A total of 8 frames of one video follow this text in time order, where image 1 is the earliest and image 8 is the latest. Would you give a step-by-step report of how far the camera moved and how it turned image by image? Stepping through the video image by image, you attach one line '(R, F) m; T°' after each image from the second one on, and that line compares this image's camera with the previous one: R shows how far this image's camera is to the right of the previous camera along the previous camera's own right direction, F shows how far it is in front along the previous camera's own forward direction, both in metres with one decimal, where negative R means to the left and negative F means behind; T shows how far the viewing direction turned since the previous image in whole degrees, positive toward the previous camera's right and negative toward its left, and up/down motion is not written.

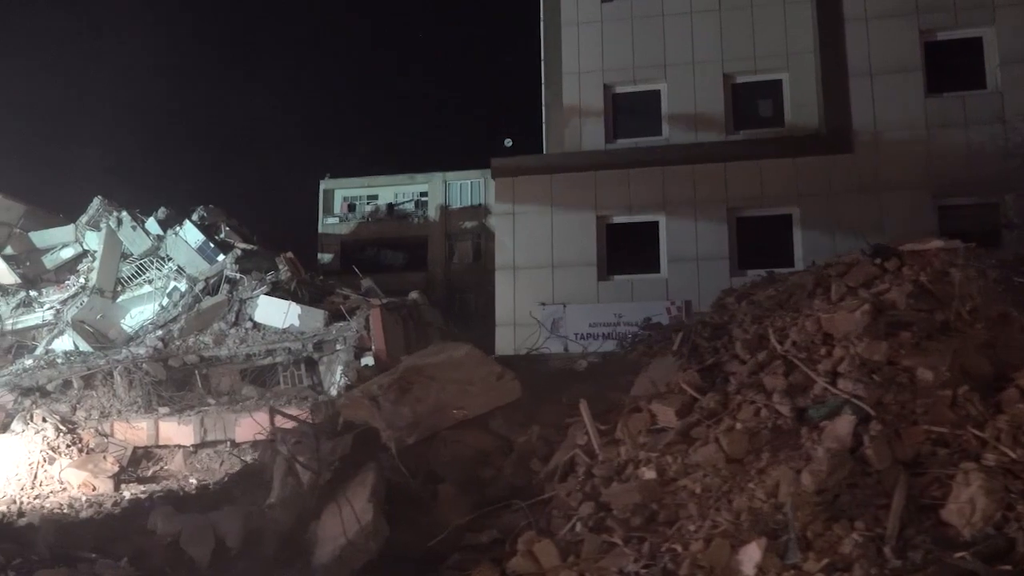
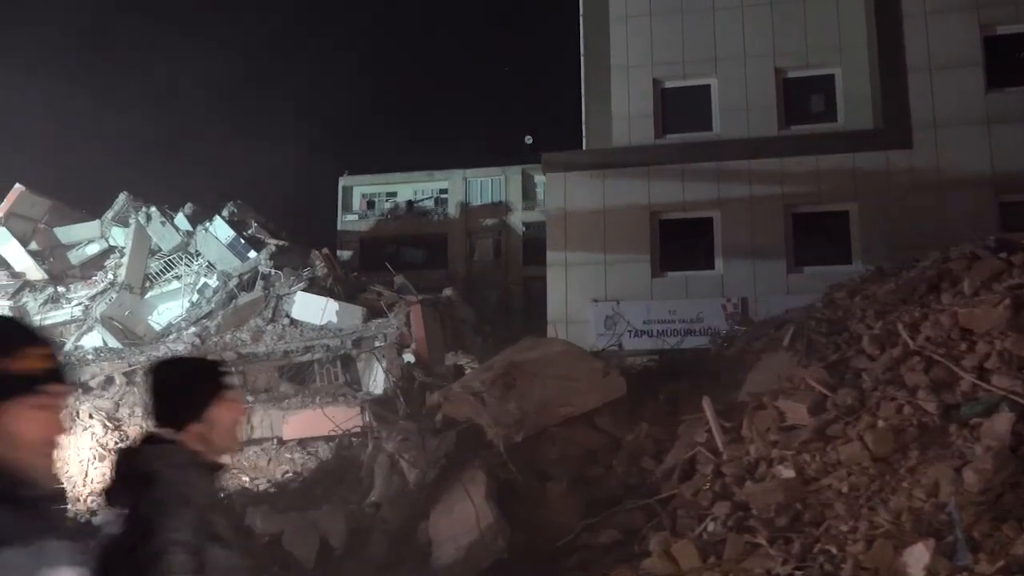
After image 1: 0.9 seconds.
(-0.7, +0.2) m; 0°
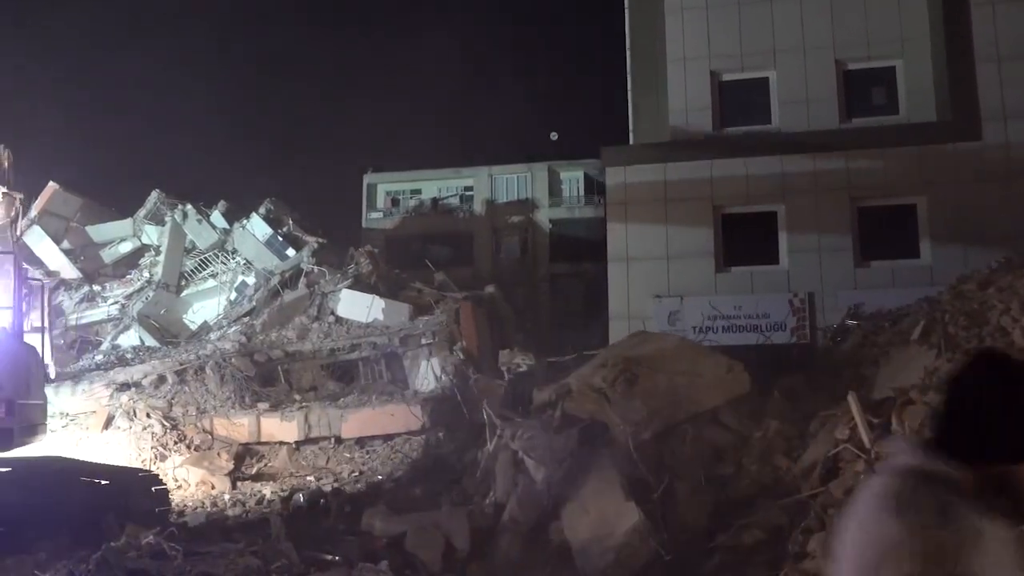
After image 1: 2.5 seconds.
(-0.8, +0.2) m; 0°
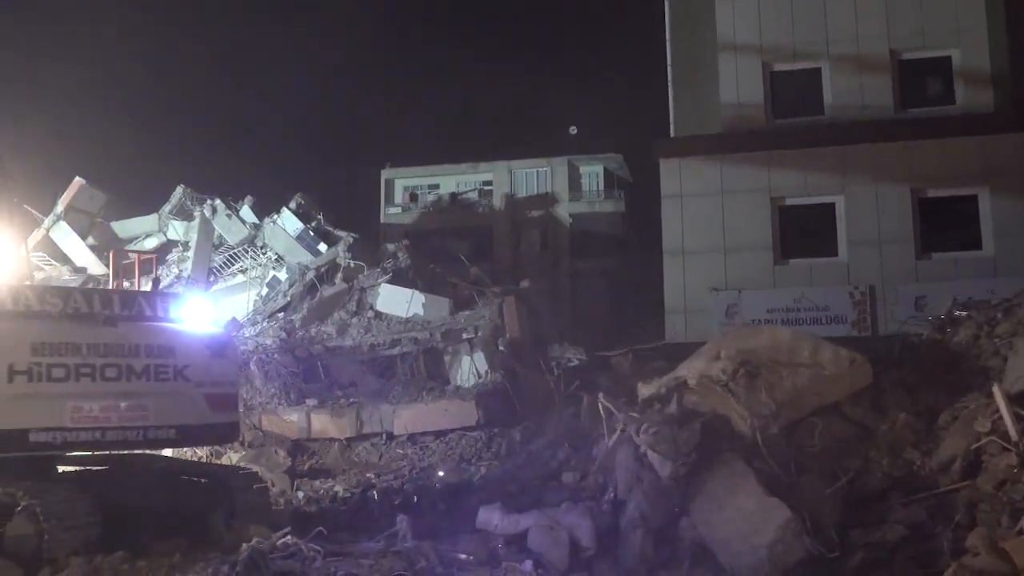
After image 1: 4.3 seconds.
(-0.8, +0.2) m; 0°
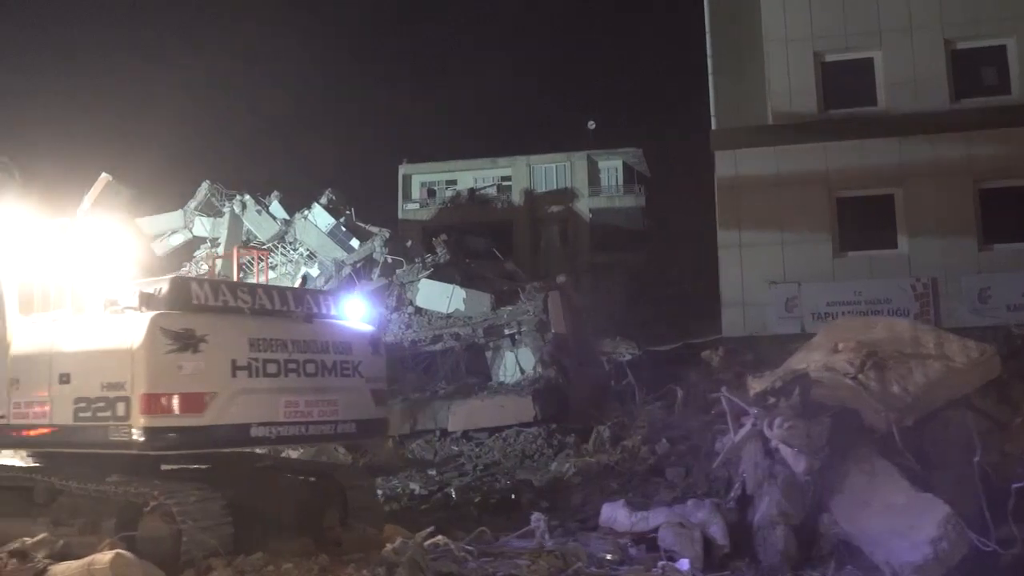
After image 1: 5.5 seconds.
(-0.8, +0.2) m; 0°
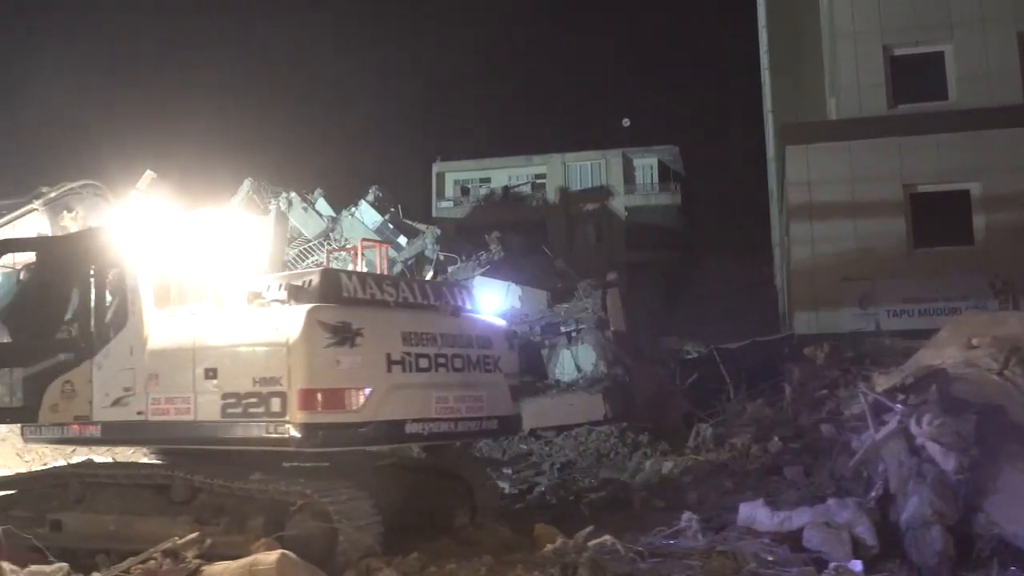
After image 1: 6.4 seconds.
(-0.7, +0.2) m; 0°
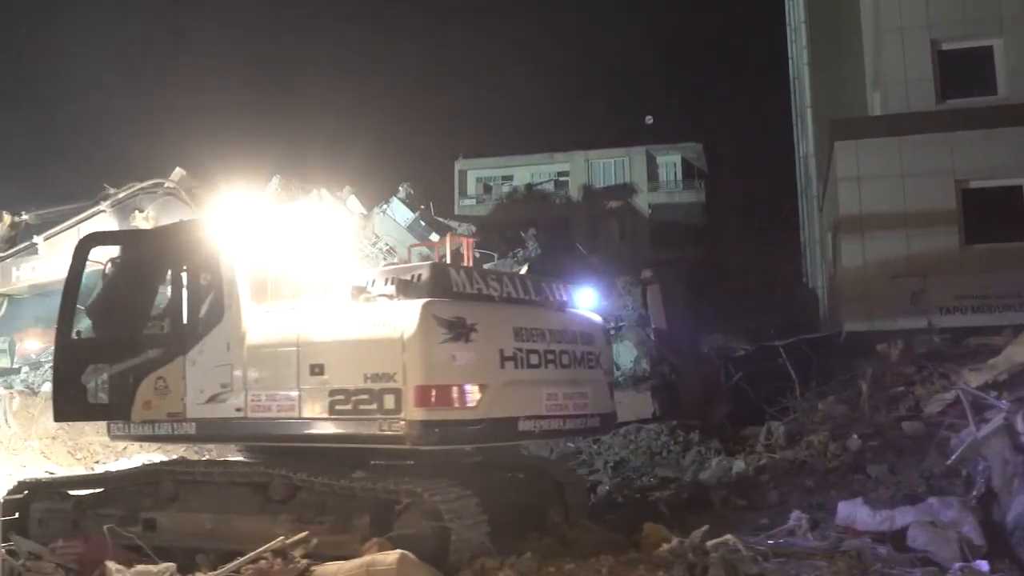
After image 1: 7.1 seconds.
(-0.5, +0.1) m; 0°
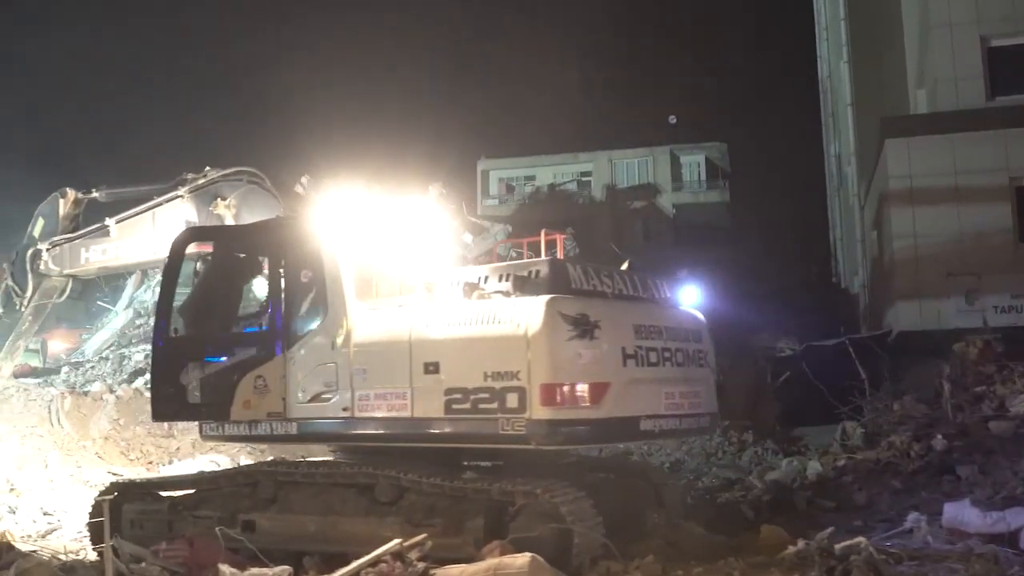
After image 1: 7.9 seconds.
(-0.5, +0.1) m; 0°
